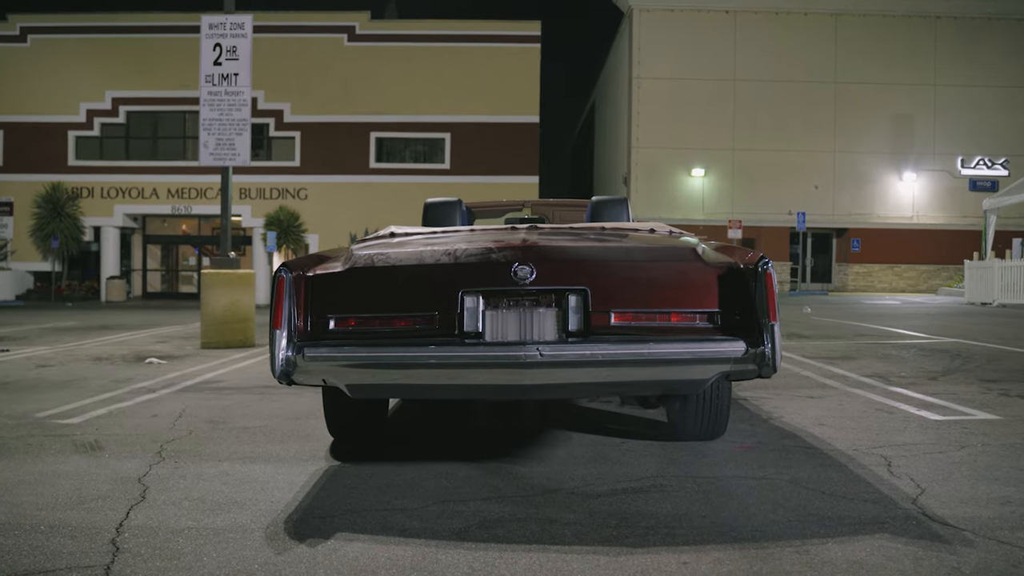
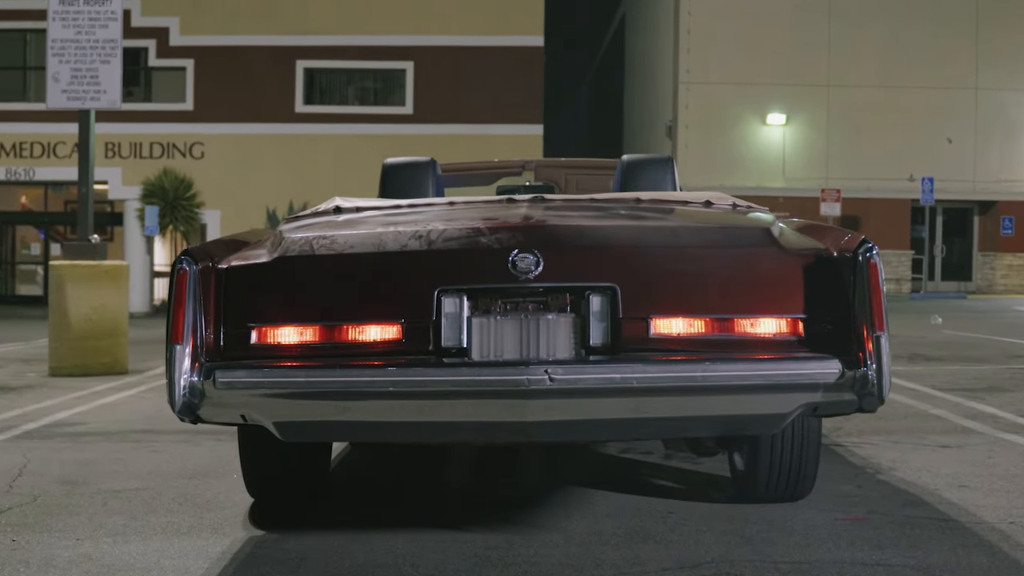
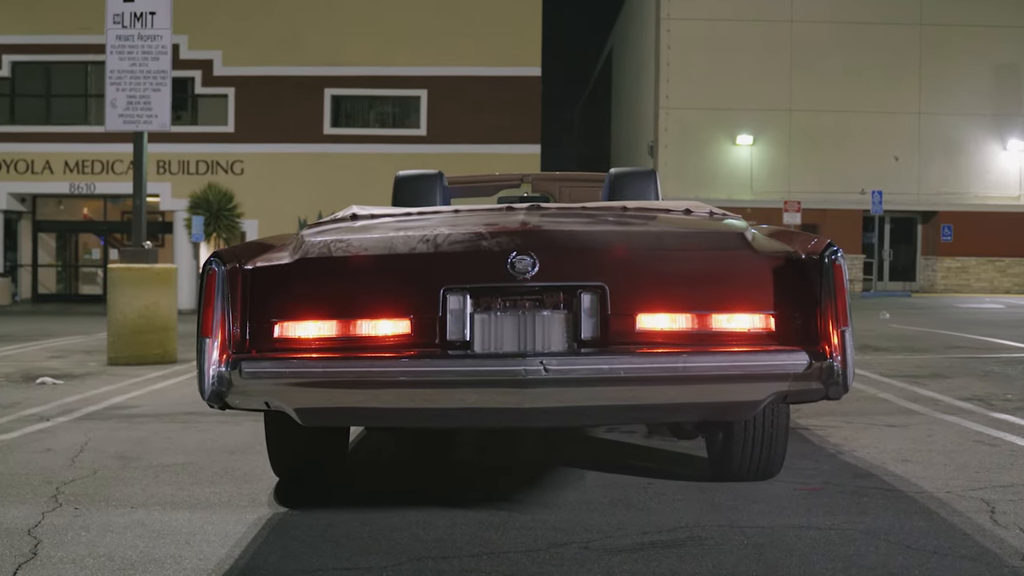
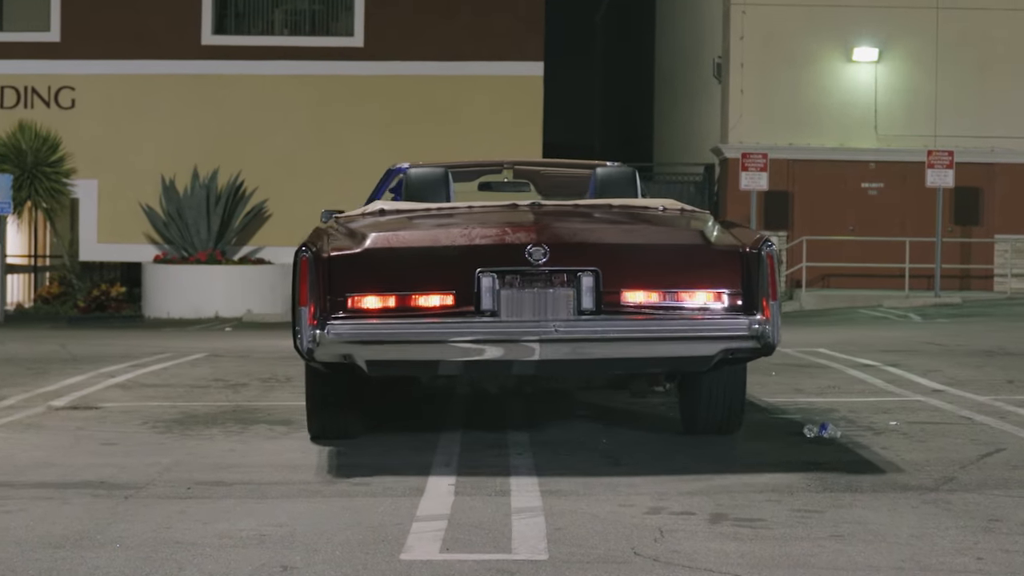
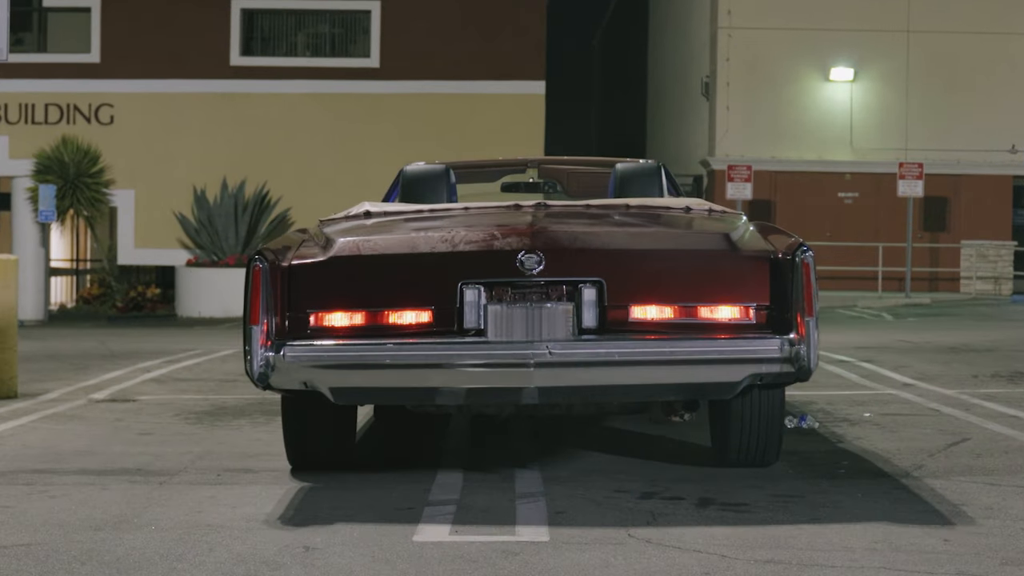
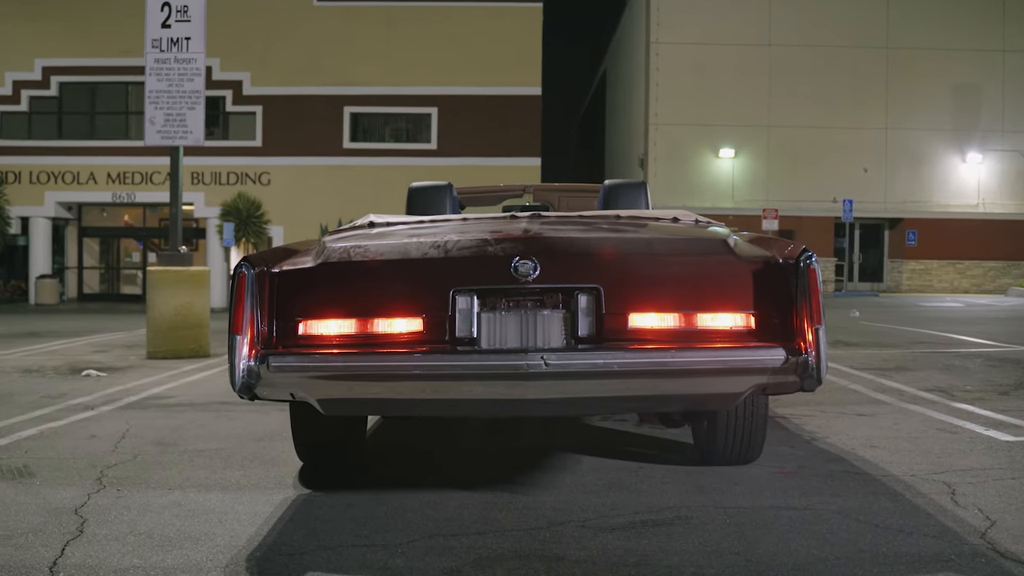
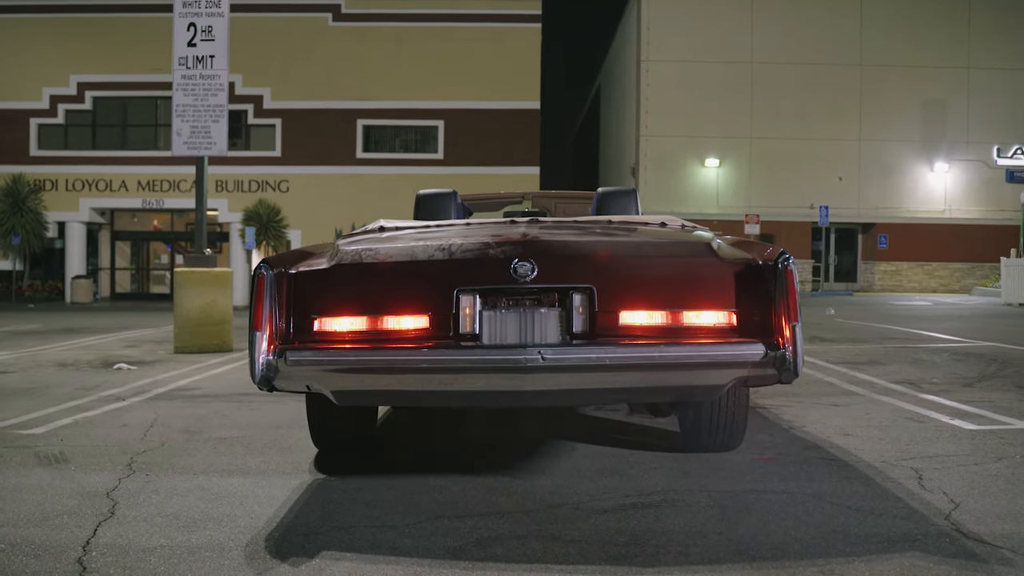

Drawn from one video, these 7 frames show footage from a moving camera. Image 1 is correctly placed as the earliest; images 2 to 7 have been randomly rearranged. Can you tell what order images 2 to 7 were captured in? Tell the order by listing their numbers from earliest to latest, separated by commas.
7, 6, 3, 2, 5, 4
